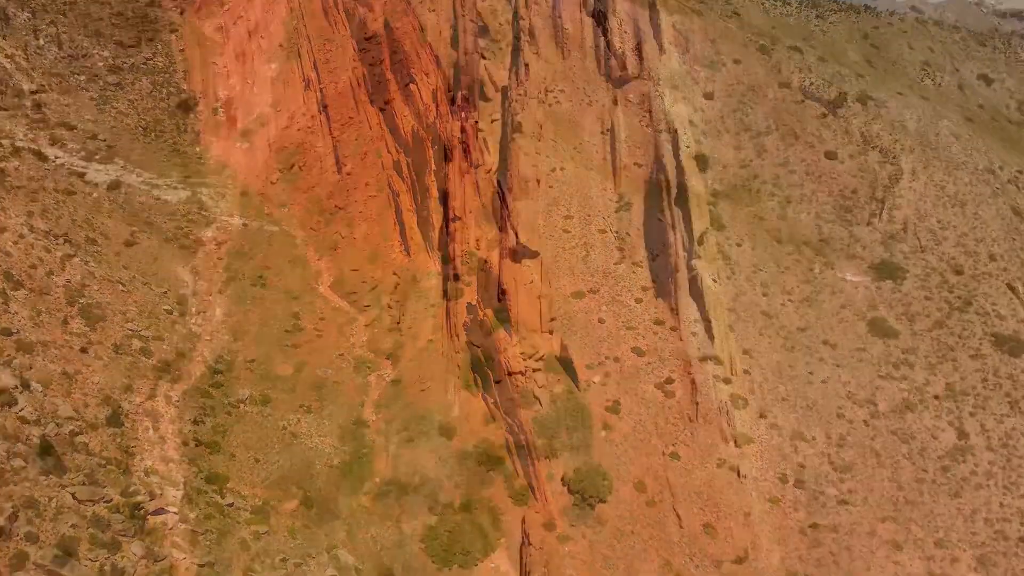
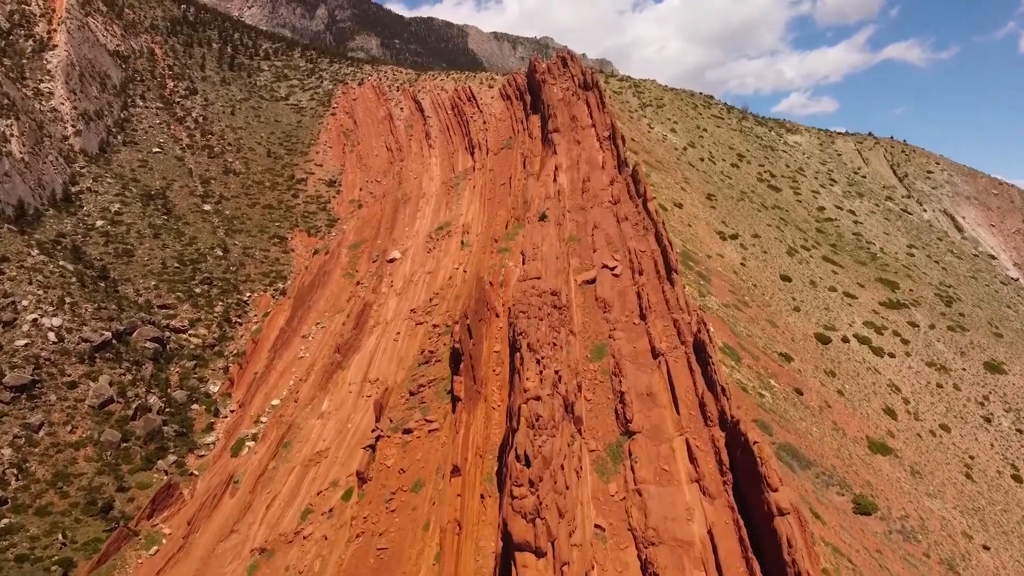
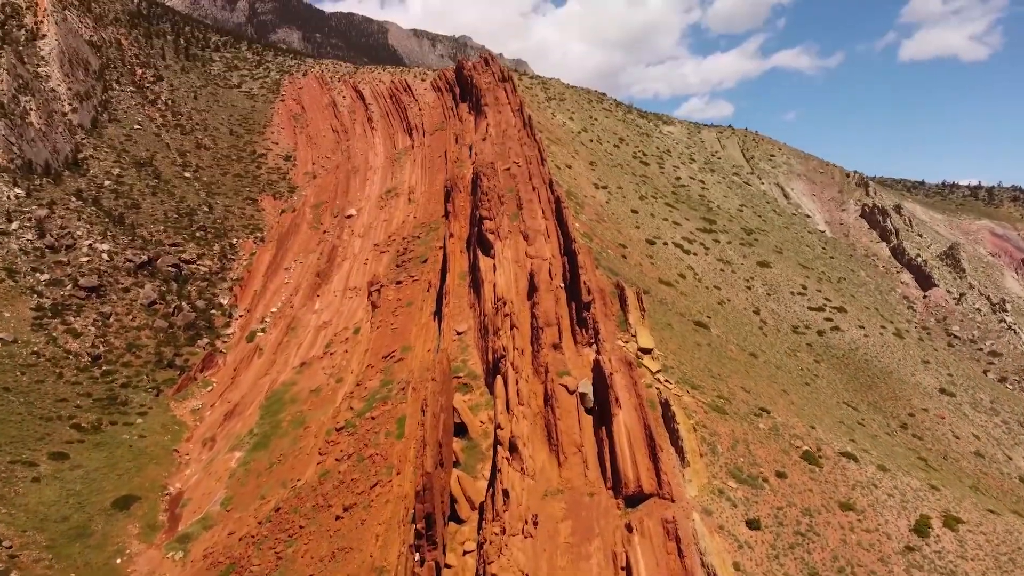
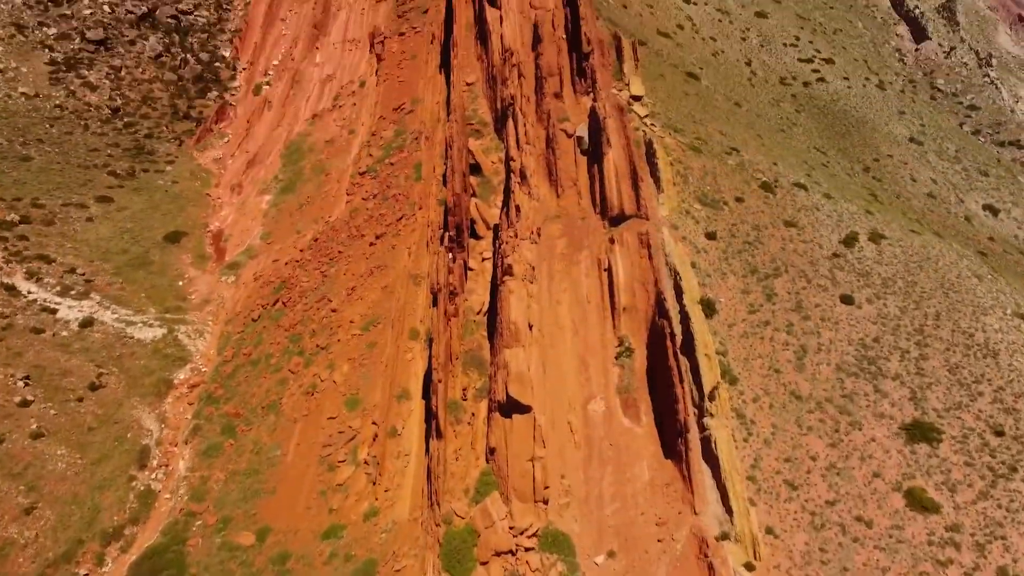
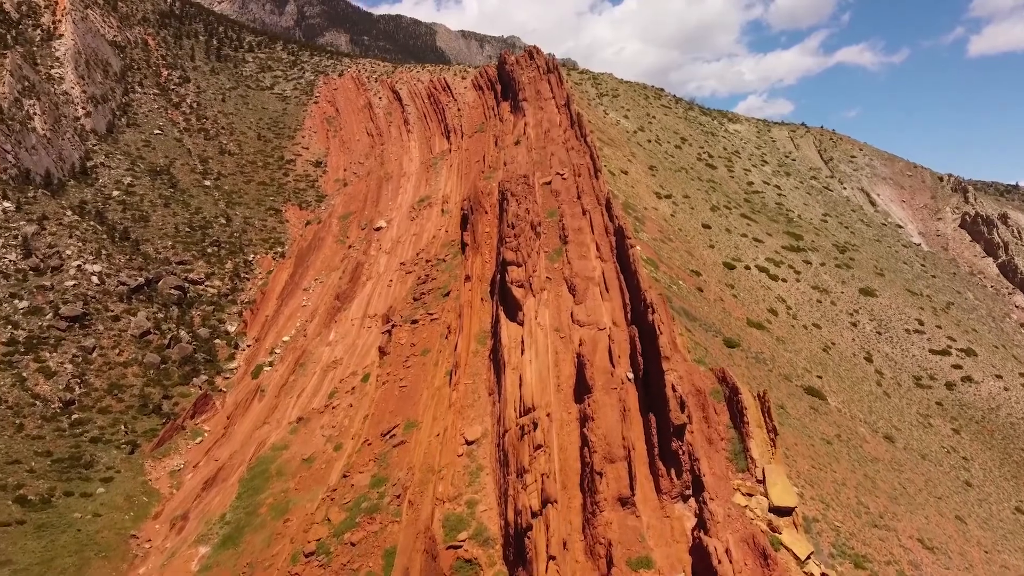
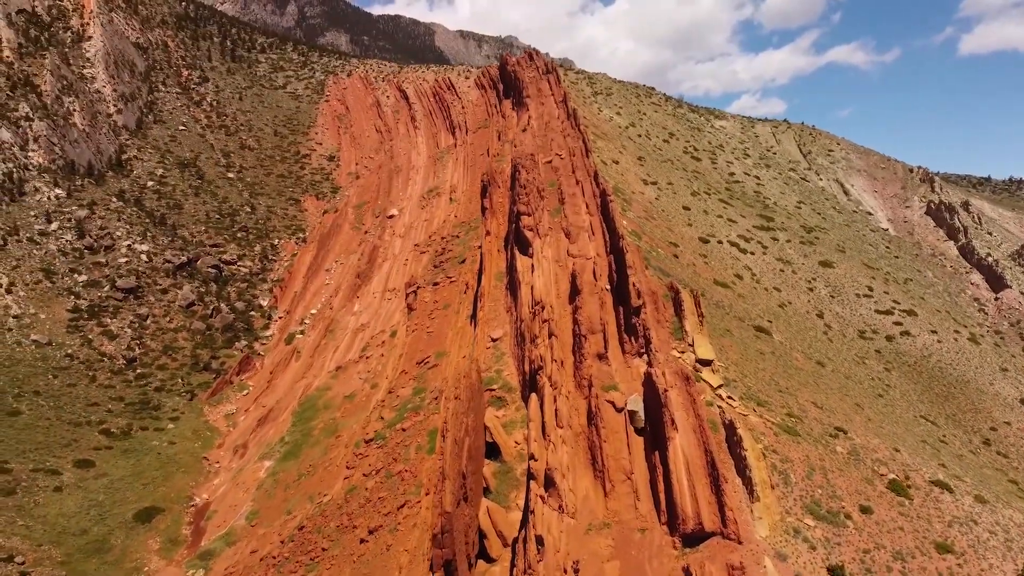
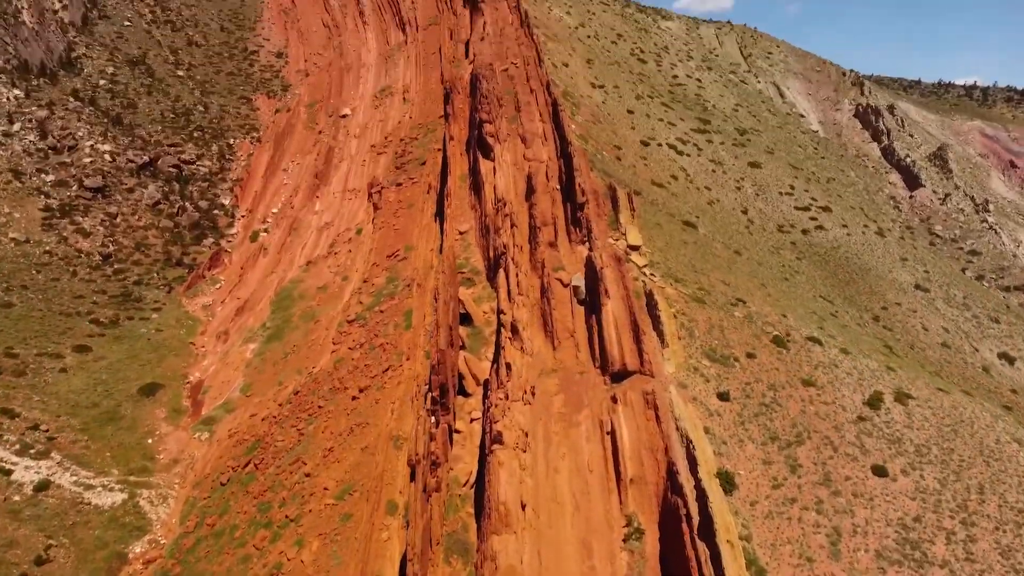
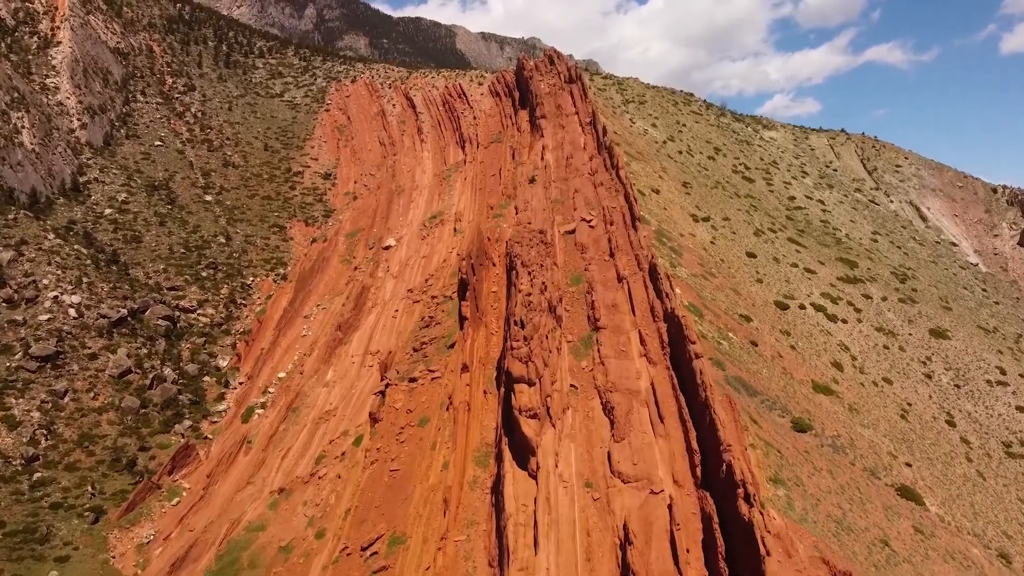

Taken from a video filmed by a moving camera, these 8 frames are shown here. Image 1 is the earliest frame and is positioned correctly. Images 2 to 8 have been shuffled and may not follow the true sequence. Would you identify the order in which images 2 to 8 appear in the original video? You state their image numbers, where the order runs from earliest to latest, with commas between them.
4, 7, 3, 6, 5, 8, 2
